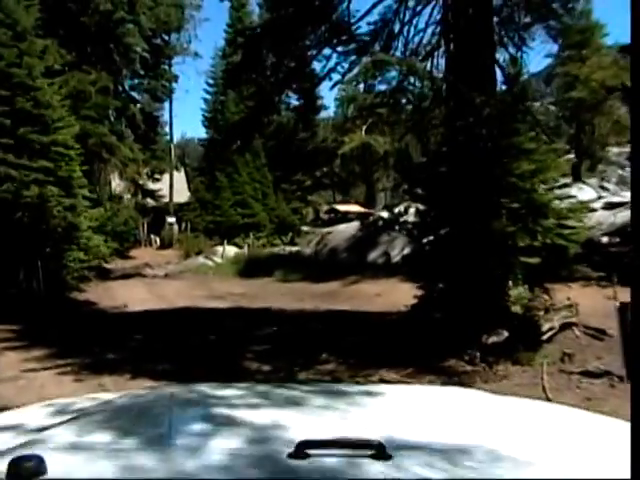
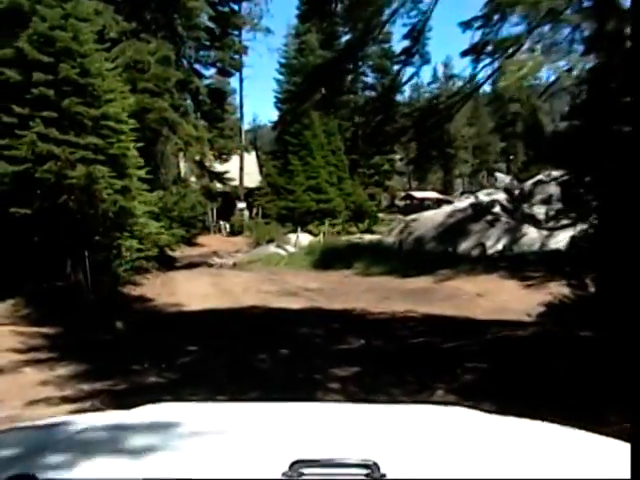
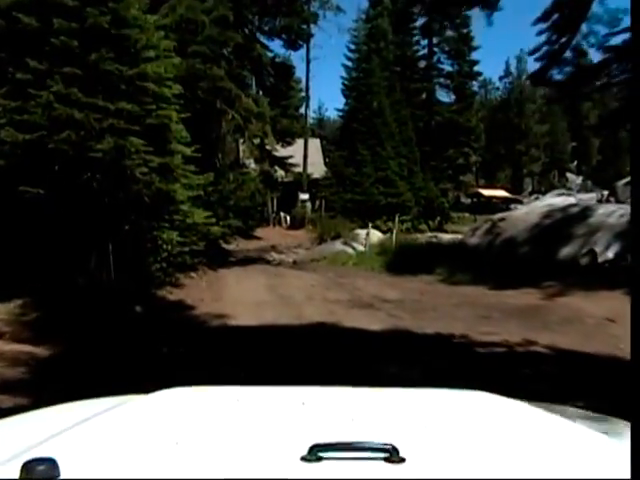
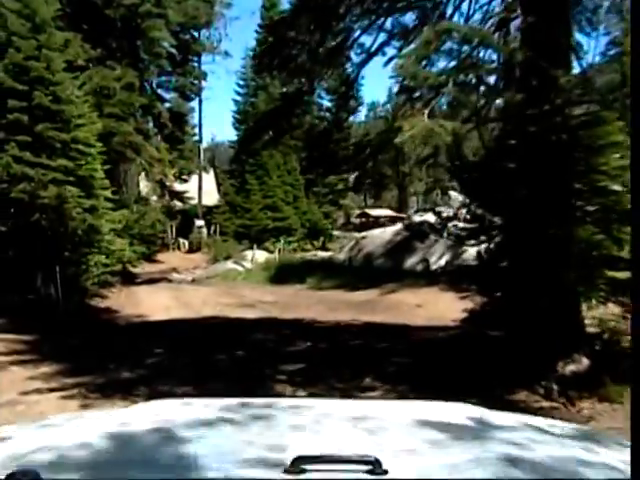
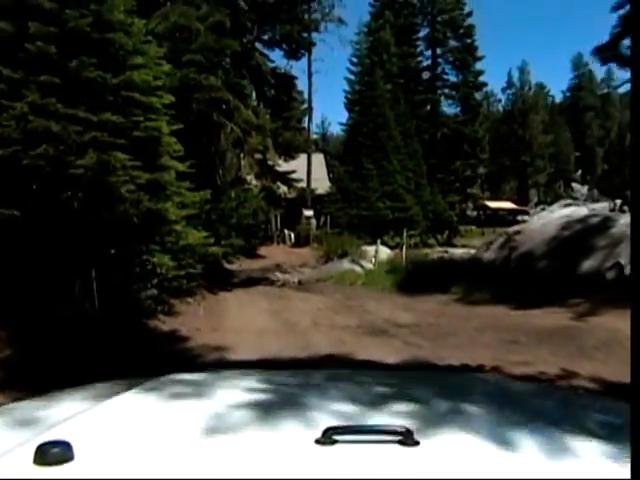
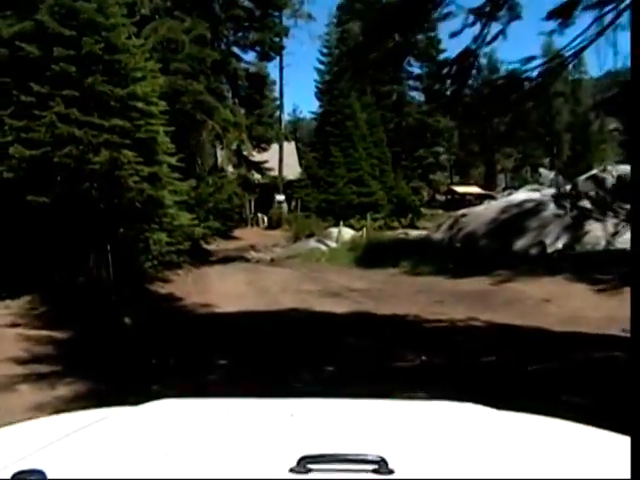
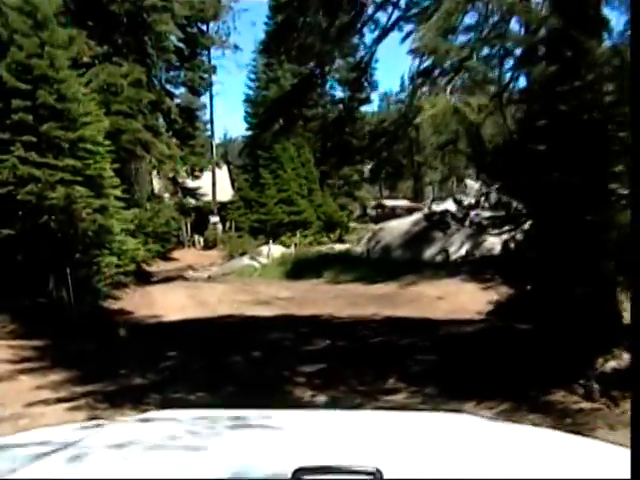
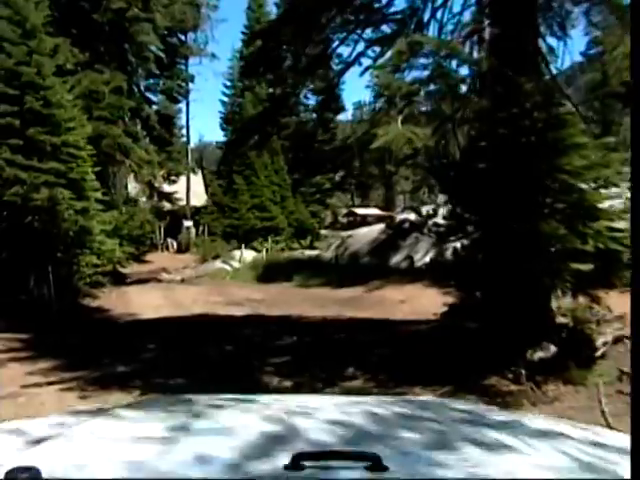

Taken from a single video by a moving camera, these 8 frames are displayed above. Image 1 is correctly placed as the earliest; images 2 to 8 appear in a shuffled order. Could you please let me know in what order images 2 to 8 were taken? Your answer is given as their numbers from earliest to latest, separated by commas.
8, 4, 7, 2, 6, 3, 5
